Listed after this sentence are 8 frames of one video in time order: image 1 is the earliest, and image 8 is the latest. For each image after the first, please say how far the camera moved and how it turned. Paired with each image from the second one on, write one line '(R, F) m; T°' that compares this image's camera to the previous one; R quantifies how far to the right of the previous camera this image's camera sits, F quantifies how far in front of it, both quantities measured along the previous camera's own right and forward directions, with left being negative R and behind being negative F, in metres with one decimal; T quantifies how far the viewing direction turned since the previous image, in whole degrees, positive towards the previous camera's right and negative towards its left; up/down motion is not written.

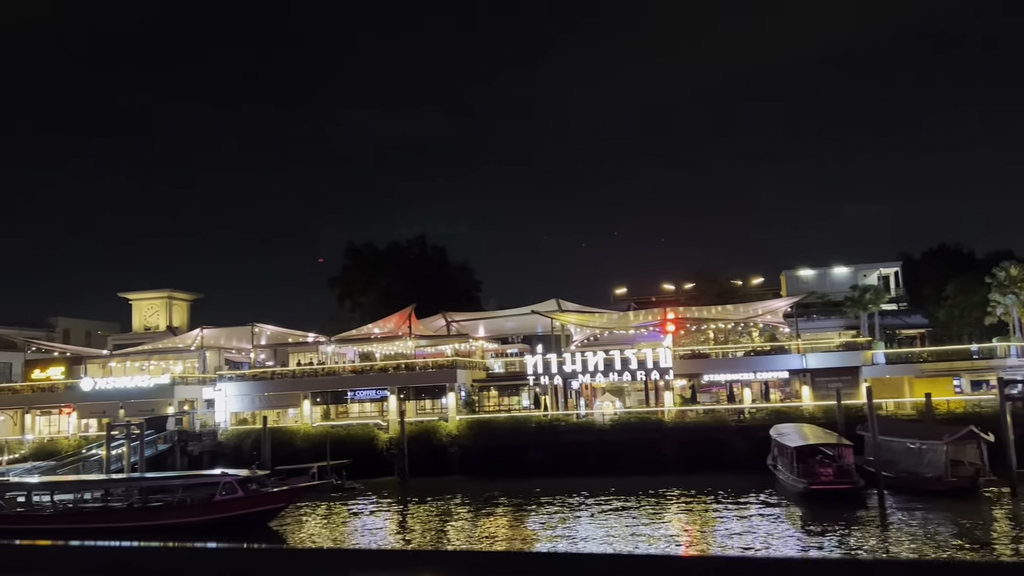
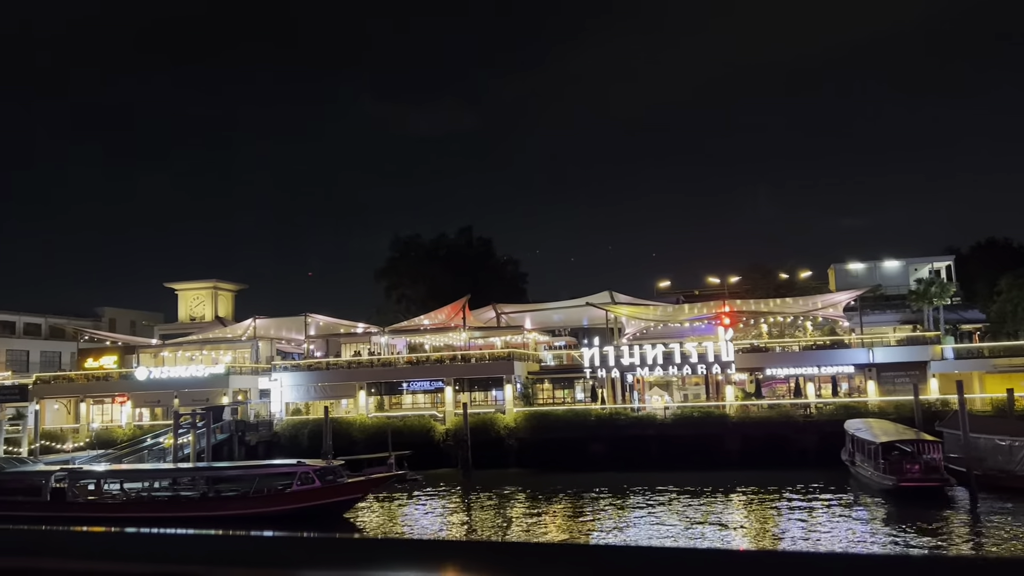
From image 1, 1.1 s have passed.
(-1.6, +0.4) m; -1°
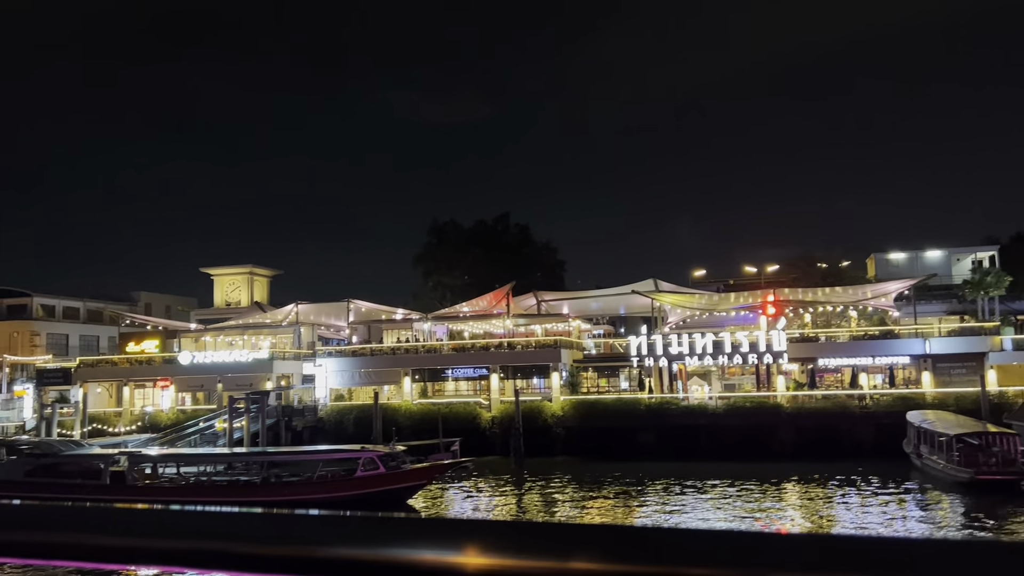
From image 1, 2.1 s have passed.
(-1.4, +0.4) m; -1°
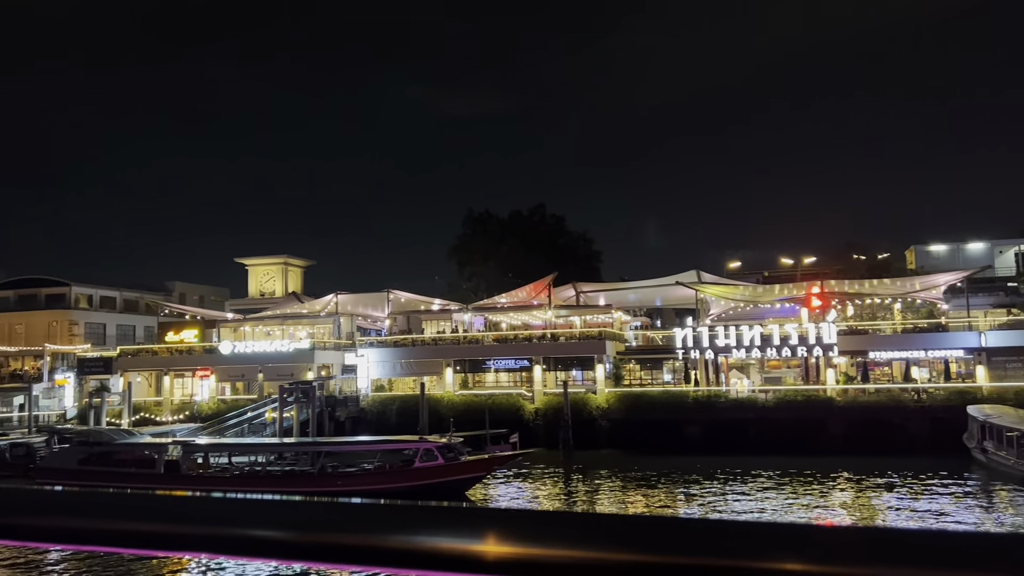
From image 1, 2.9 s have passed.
(-1.2, +0.4) m; -1°
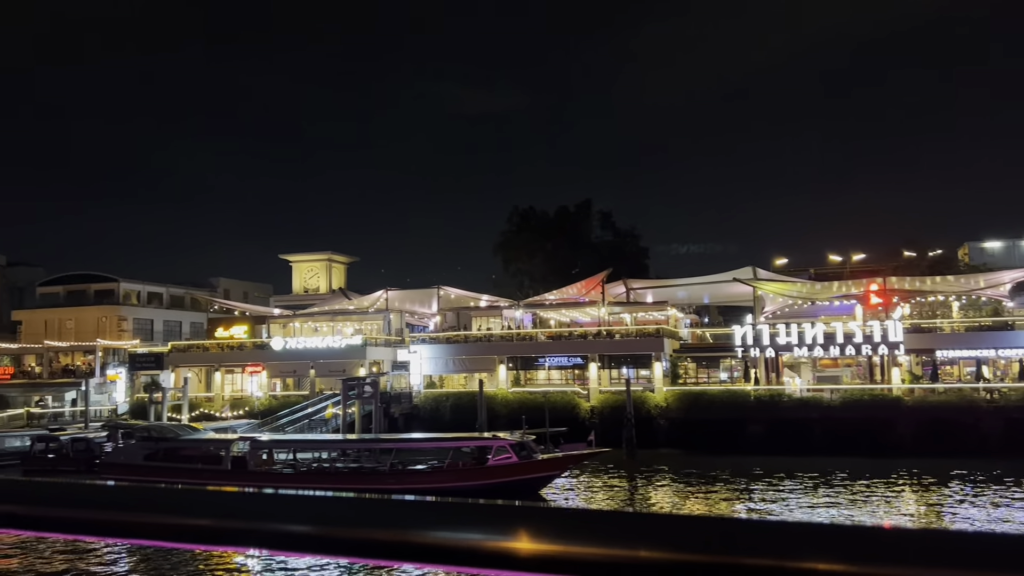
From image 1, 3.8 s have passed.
(-1.4, +0.4) m; -2°
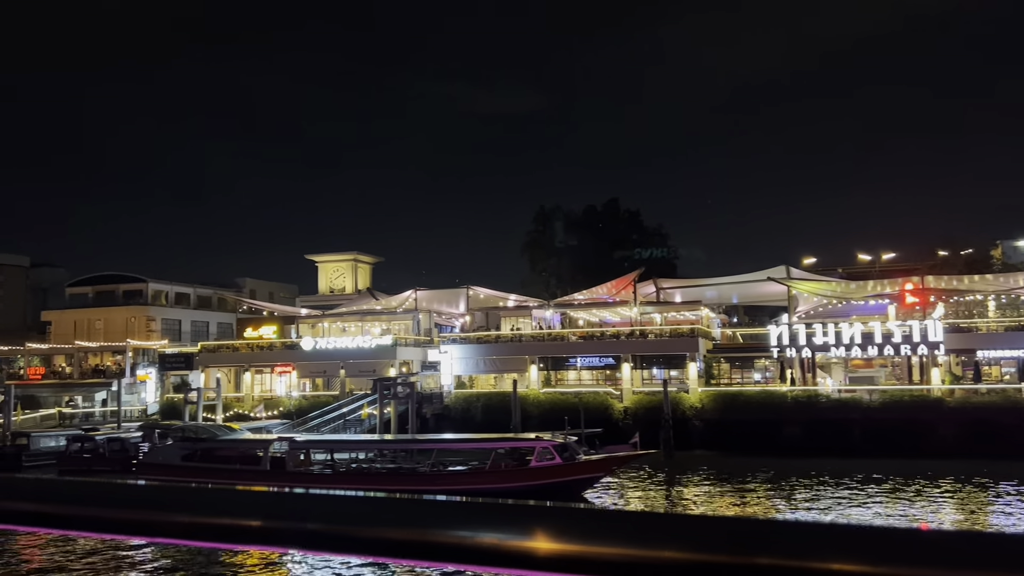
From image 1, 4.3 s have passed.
(-0.7, +0.3) m; -1°
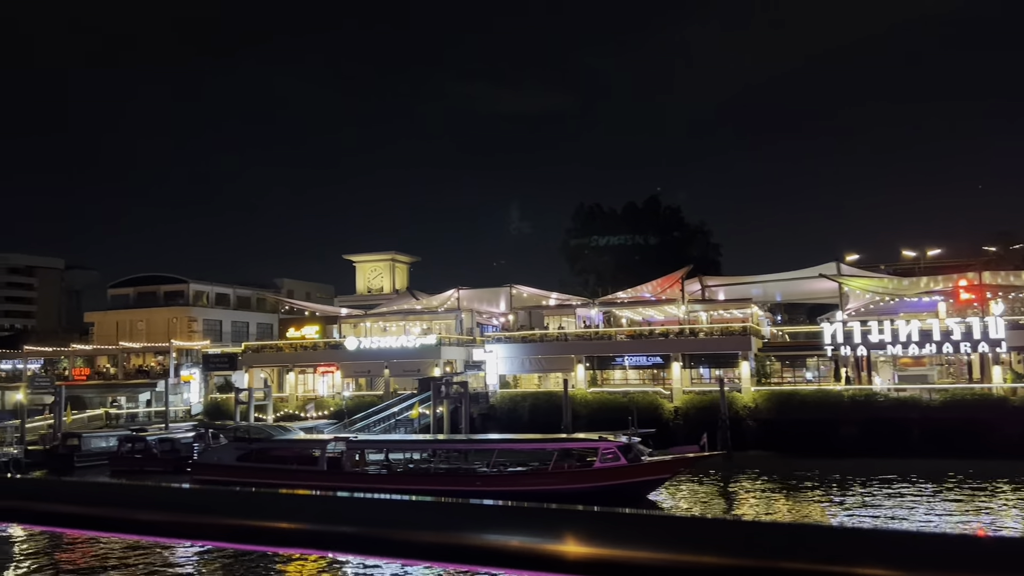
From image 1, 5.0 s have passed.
(-1.0, +0.4) m; -2°
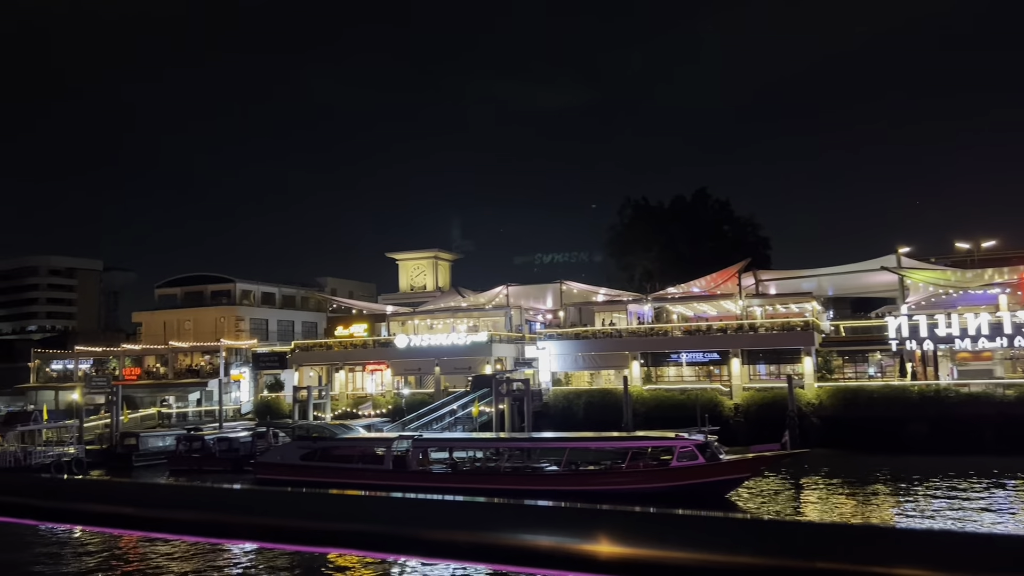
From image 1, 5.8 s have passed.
(-1.2, +0.5) m; -2°
